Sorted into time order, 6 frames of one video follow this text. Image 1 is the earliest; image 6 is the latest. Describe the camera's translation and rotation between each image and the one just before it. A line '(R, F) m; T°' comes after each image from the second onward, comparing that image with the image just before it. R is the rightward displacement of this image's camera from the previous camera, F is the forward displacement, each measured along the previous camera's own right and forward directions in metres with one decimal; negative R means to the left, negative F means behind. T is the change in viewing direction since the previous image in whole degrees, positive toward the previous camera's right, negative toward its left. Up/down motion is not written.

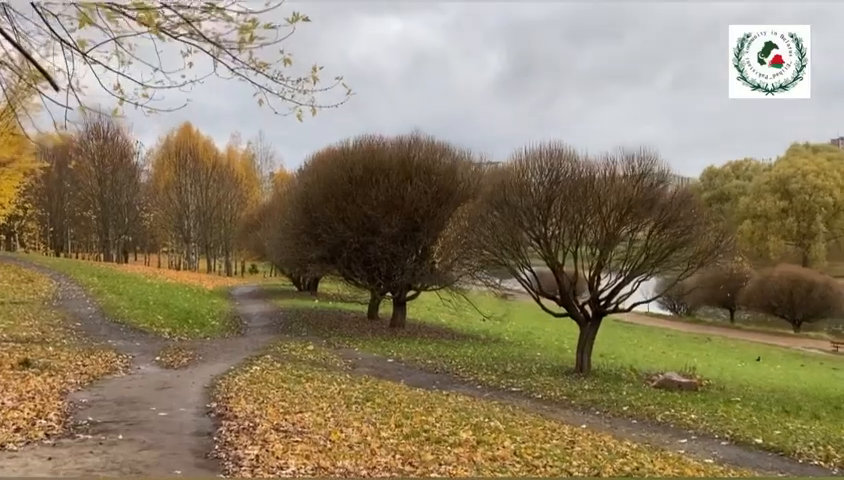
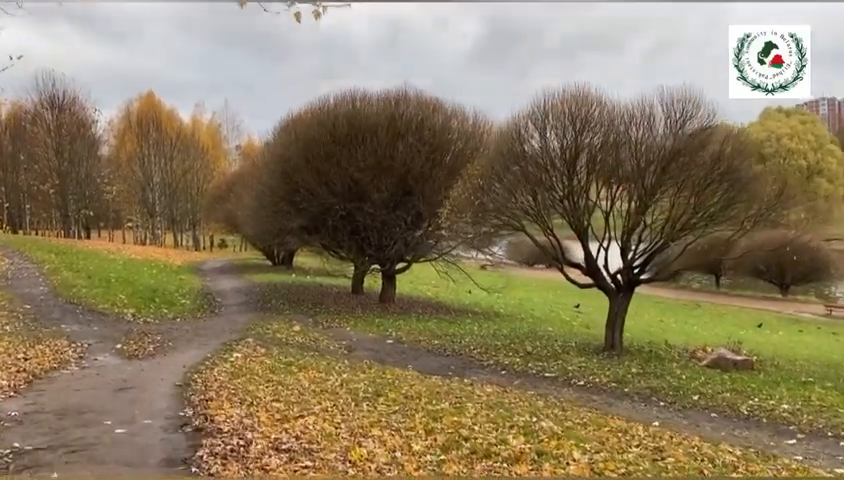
(-0.9, +2.9) m; +2°
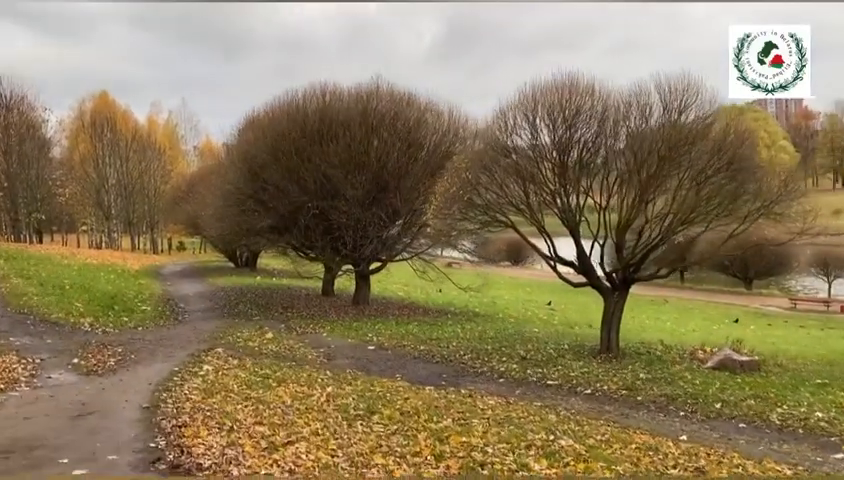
(-0.5, +1.2) m; +3°
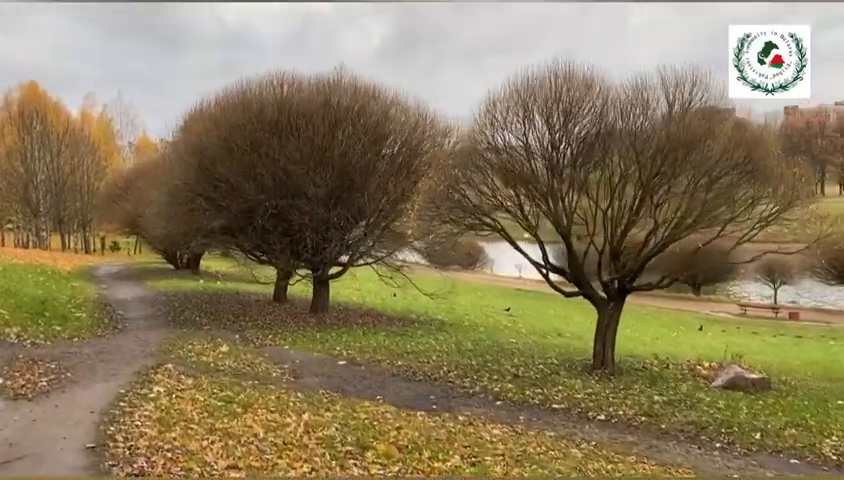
(-0.8, +1.6) m; +5°
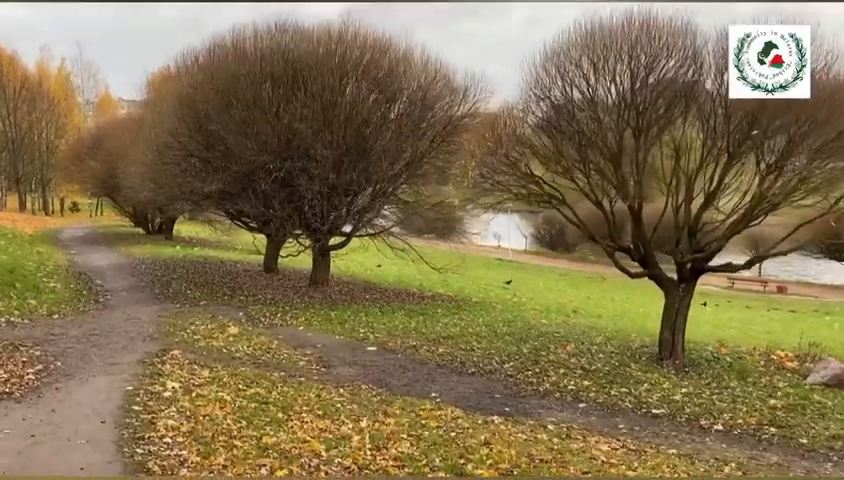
(-1.6, +2.1) m; +3°
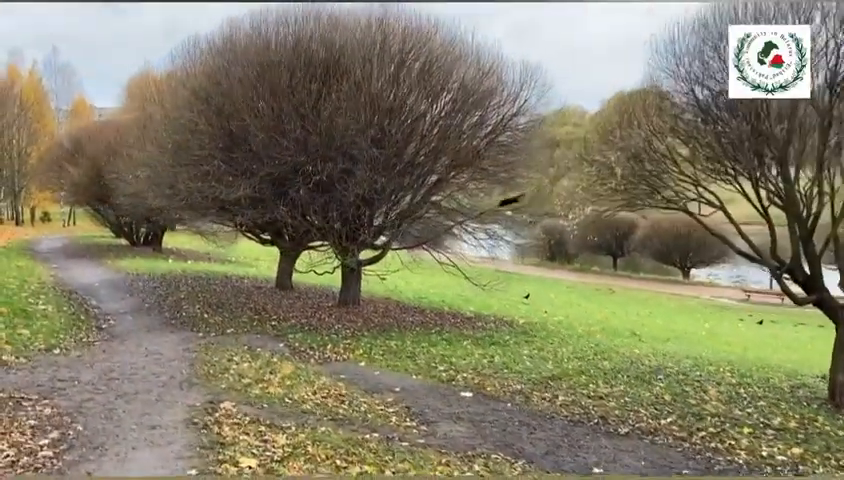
(-2.2, +2.9) m; +2°
